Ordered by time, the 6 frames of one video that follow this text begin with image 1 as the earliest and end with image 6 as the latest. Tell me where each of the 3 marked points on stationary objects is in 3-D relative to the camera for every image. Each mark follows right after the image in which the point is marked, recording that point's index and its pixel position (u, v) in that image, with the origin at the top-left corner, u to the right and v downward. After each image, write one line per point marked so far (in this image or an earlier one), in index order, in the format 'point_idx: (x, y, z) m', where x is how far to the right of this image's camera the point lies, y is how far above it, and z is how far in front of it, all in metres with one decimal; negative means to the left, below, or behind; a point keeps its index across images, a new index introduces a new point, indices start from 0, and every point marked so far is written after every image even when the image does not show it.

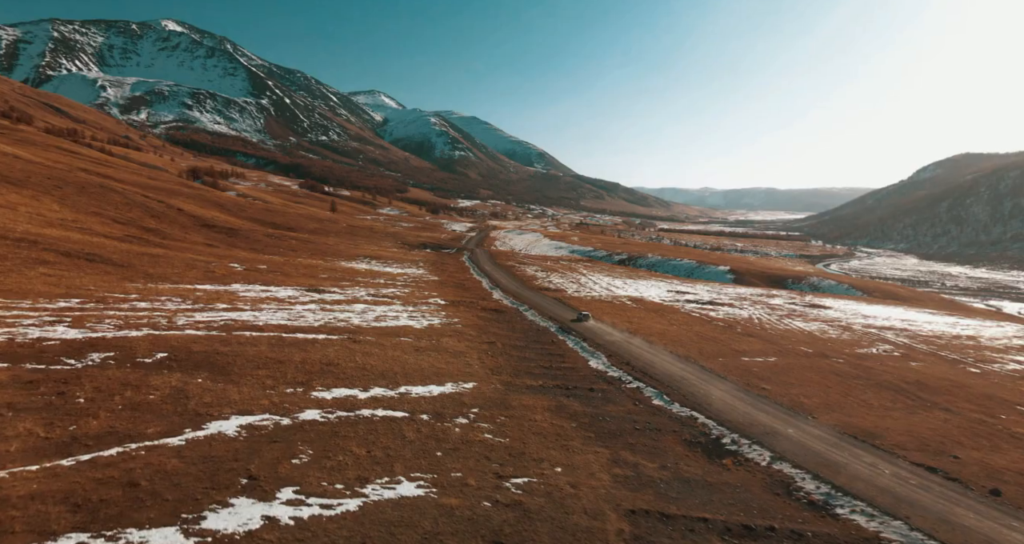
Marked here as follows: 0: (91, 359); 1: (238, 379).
0: (-14.3, -3.0, +19.1) m
1: (-8.9, -3.5, +18.3) m
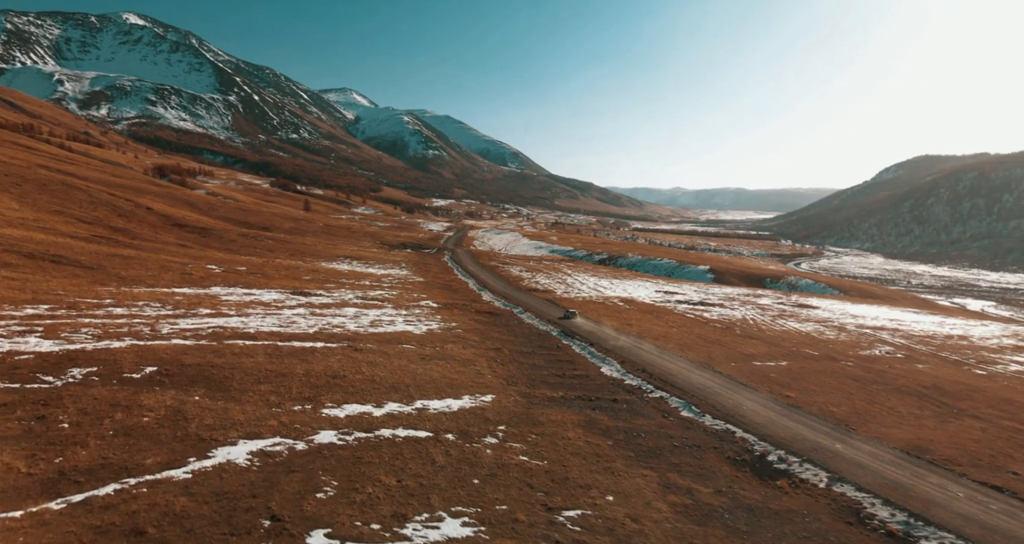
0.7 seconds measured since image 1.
0: (-13.5, -3.2, +17.3) m
1: (-8.1, -3.7, +16.7) m
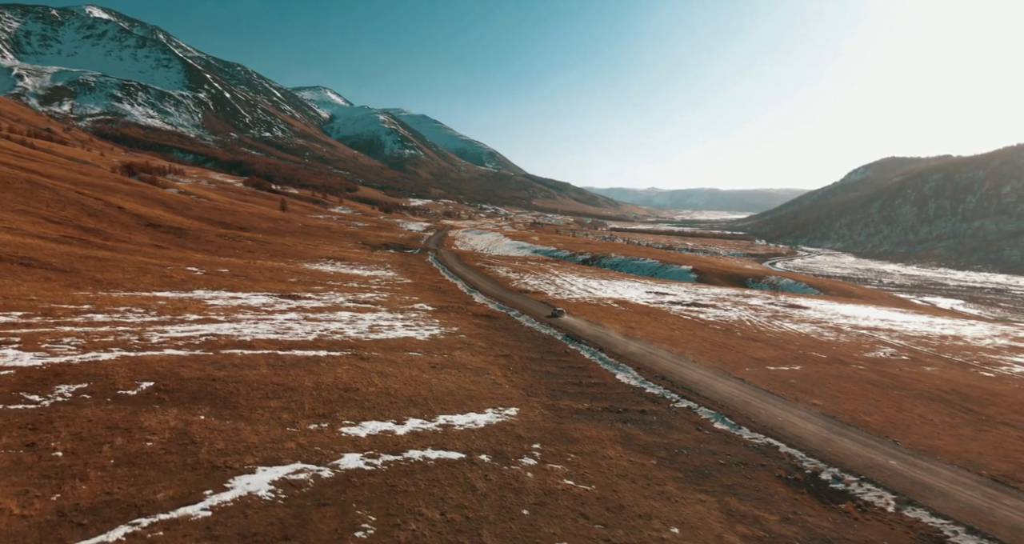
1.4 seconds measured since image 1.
0: (-12.6, -3.4, +15.7) m
1: (-7.2, -3.9, +15.3) m
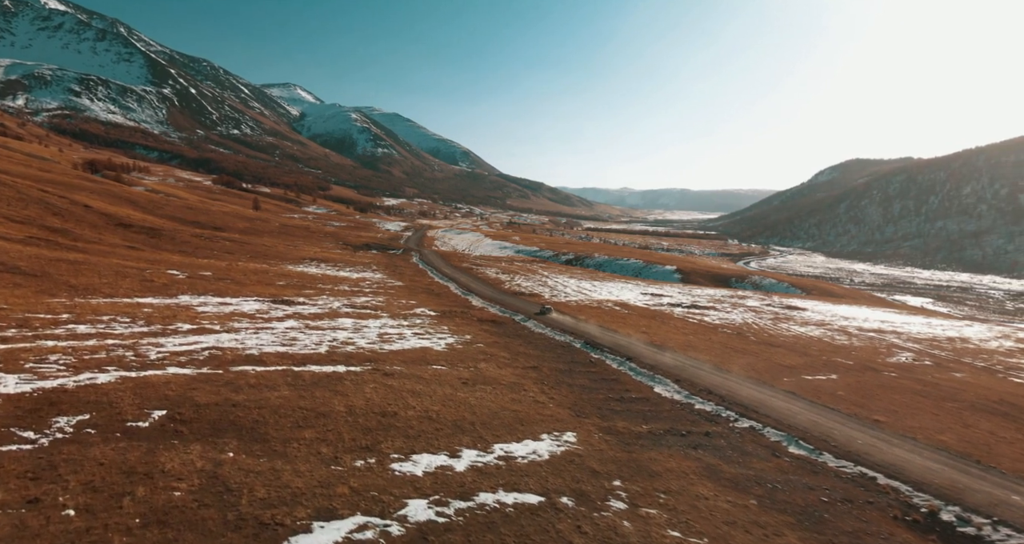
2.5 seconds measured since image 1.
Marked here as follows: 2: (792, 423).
0: (-10.9, -3.7, +13.5) m
1: (-5.4, -4.3, +13.2) m
2: (+9.2, -5.0, +18.5) m
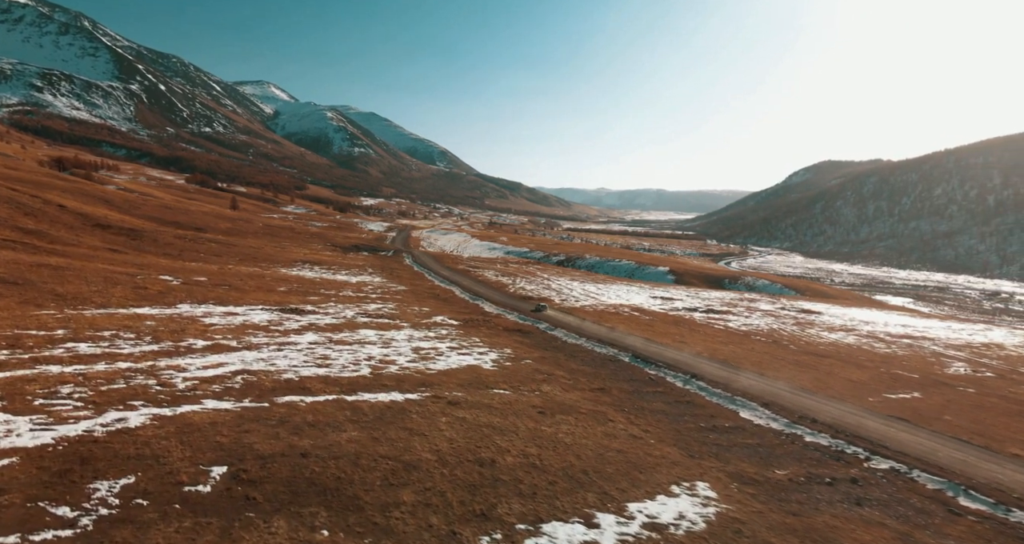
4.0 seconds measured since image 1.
0: (-7.8, -4.3, +10.6) m
1: (-2.3, -4.8, +10.5) m
2: (+12.2, -5.4, +16.2) m
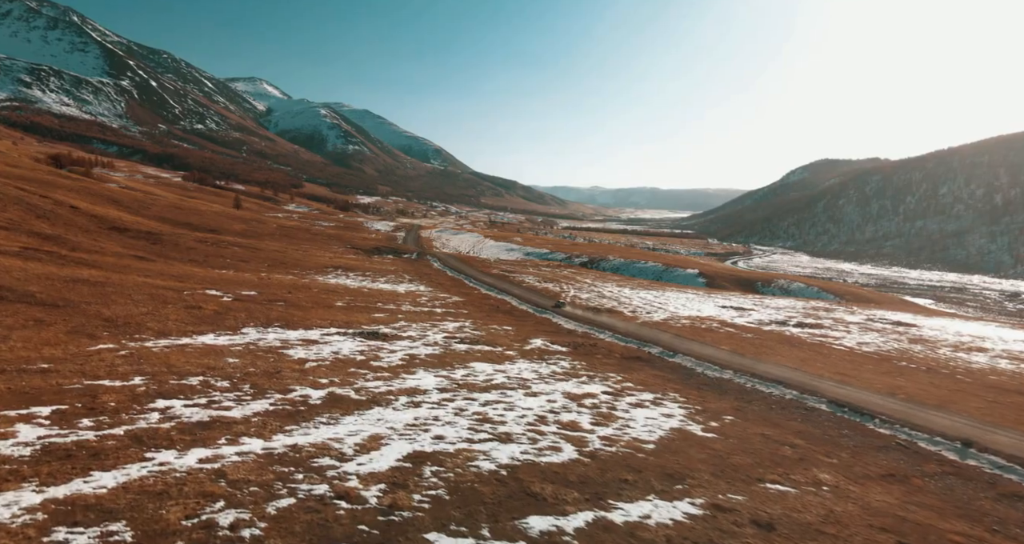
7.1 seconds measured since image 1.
0: (+0.2, -5.8, +4.6) m
1: (+5.6, -6.2, +4.4) m
2: (+20.1, -6.8, +9.9) m
